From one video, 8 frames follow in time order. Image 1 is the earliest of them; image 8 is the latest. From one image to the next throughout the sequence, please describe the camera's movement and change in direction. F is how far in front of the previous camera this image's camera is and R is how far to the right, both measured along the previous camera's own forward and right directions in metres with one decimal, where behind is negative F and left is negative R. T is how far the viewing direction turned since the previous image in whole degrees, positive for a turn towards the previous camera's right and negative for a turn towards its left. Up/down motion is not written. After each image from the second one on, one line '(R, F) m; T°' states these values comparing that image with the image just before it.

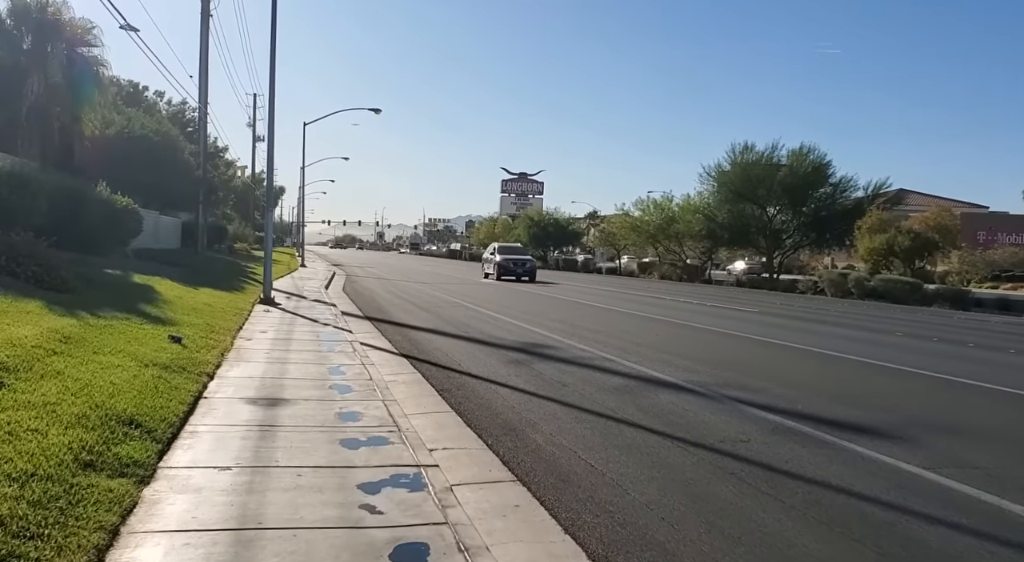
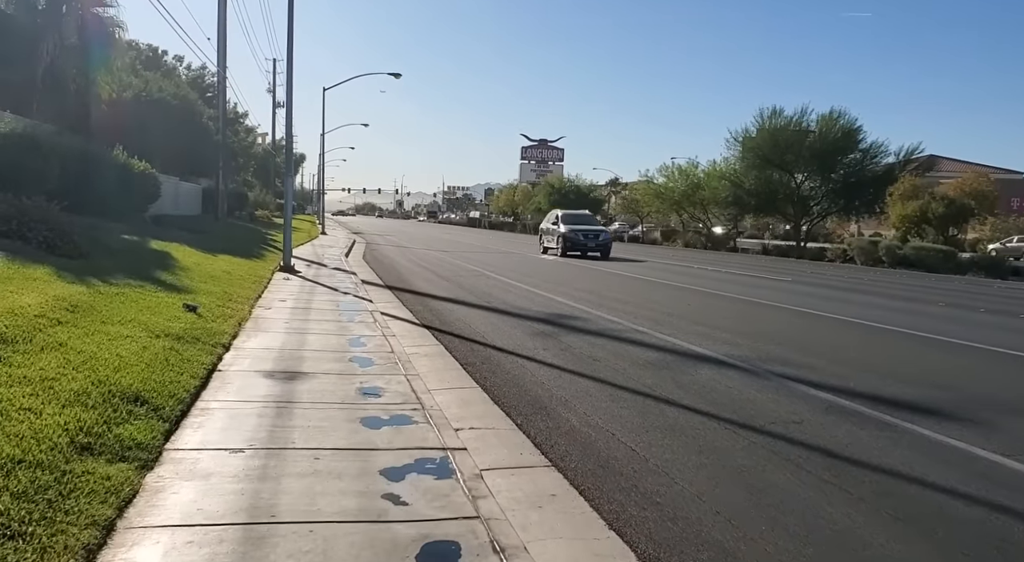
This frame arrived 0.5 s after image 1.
(-0.1, +0.6) m; -2°
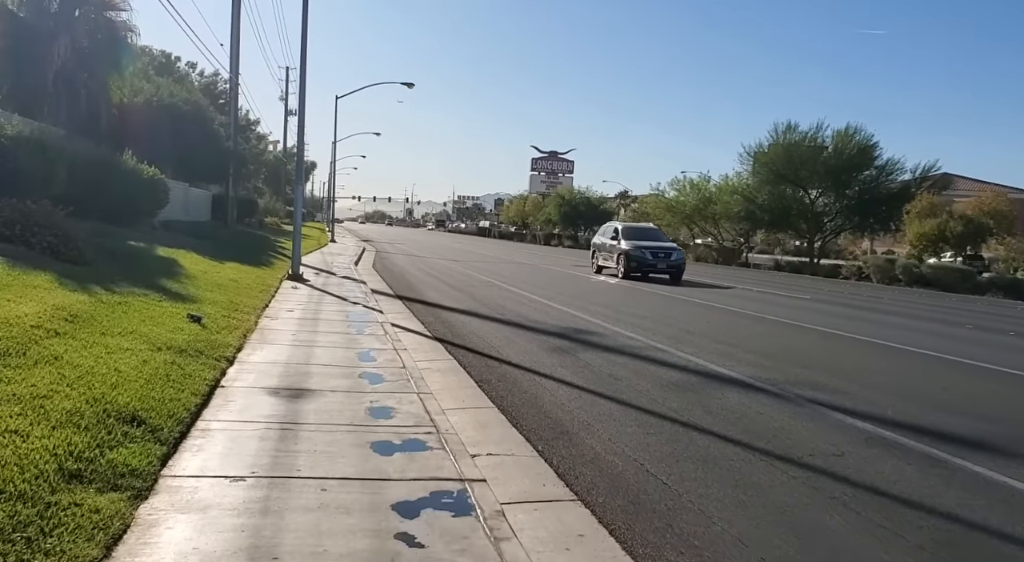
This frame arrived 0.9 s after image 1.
(-0.1, +0.4) m; -1°
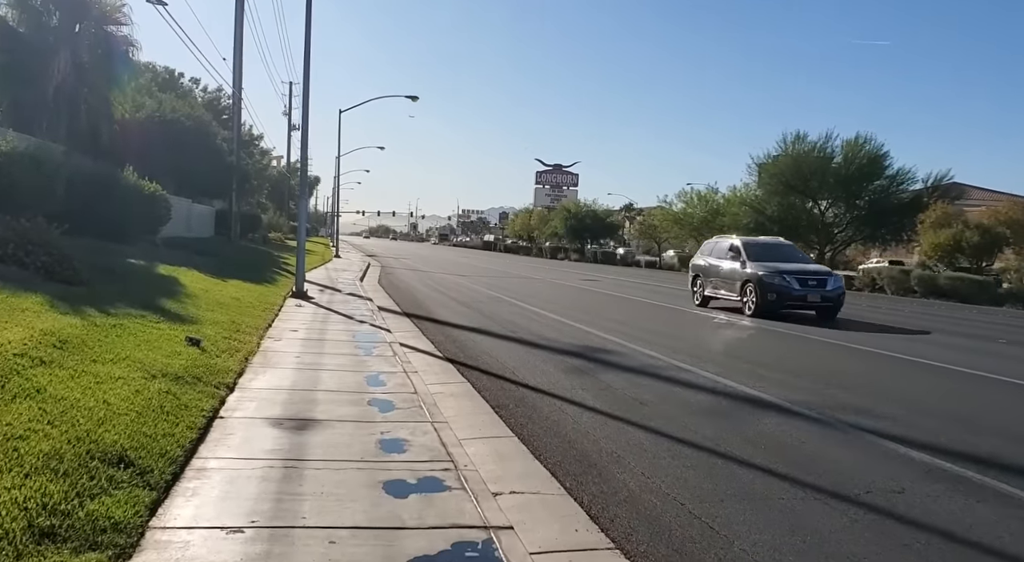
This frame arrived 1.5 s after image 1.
(-0.2, +0.5) m; 0°
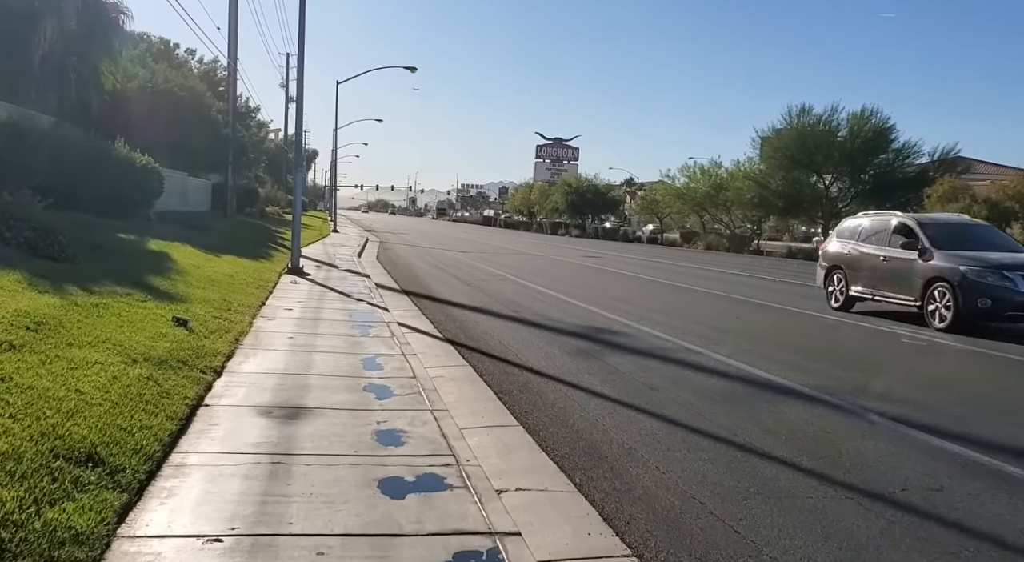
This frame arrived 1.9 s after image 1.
(-0.1, +0.5) m; 0°
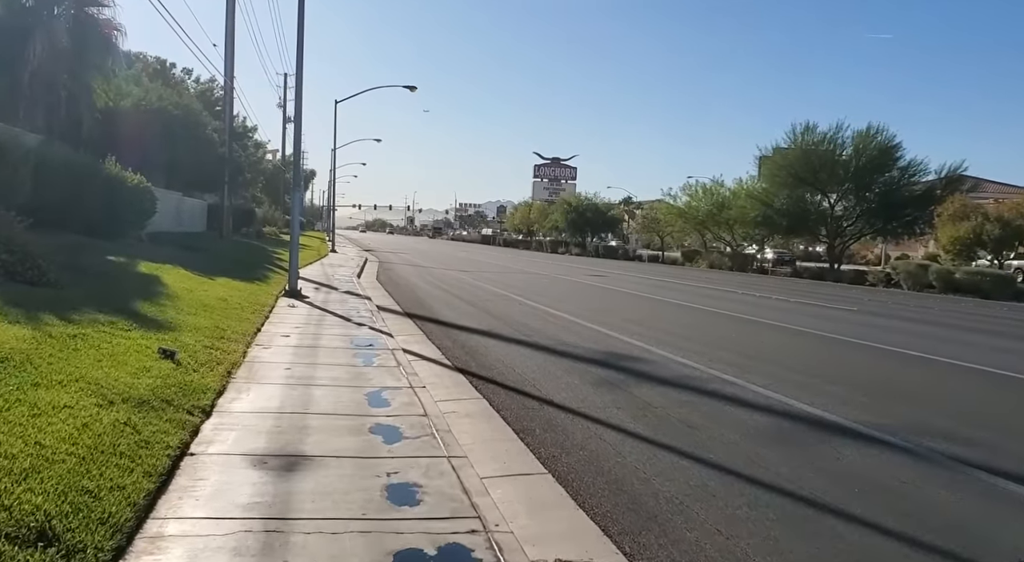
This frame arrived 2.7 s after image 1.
(-0.3, +0.7) m; 0°
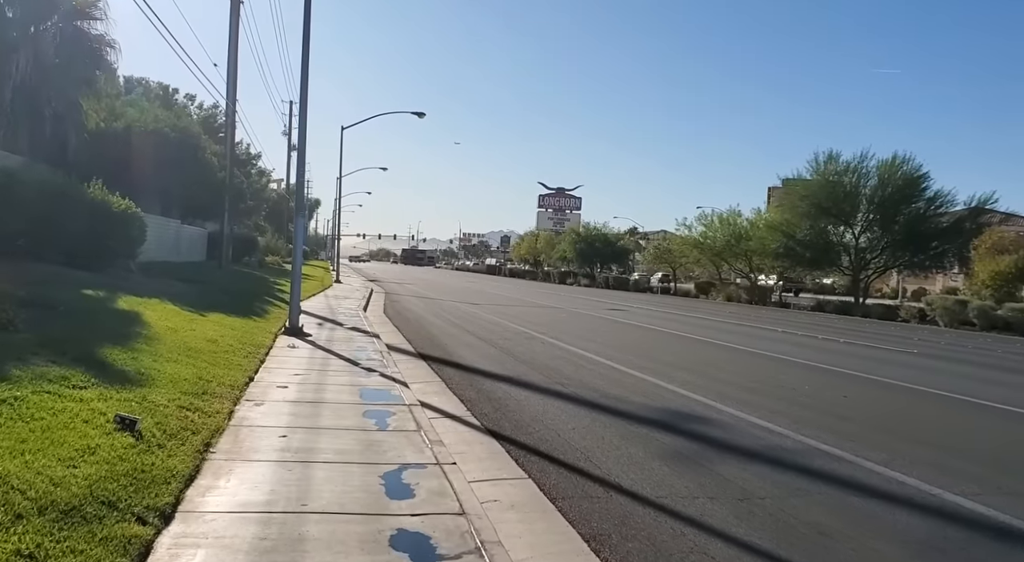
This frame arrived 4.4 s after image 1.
(-0.5, +1.7) m; 0°
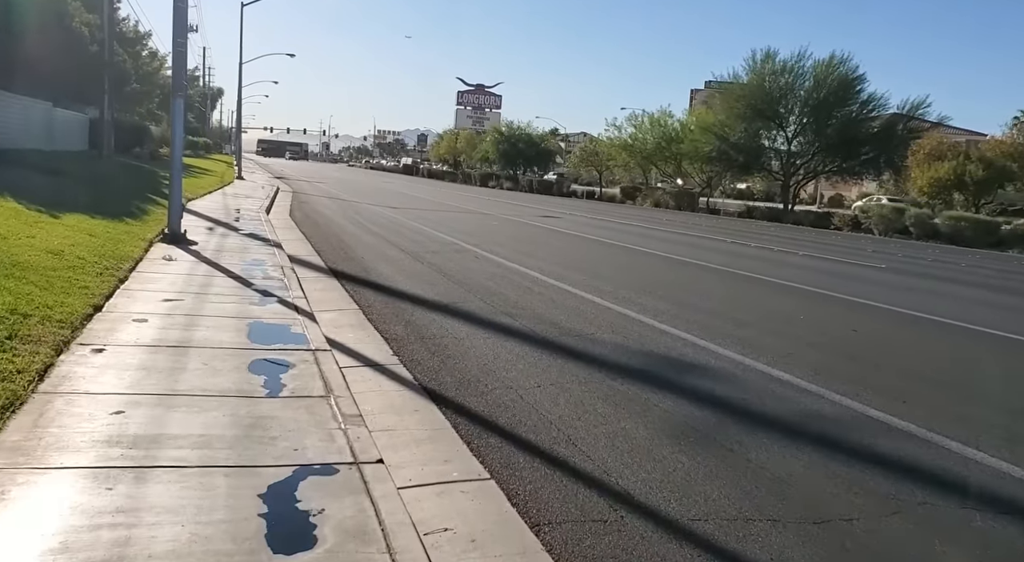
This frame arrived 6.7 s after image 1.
(-0.3, +2.4) m; +7°
